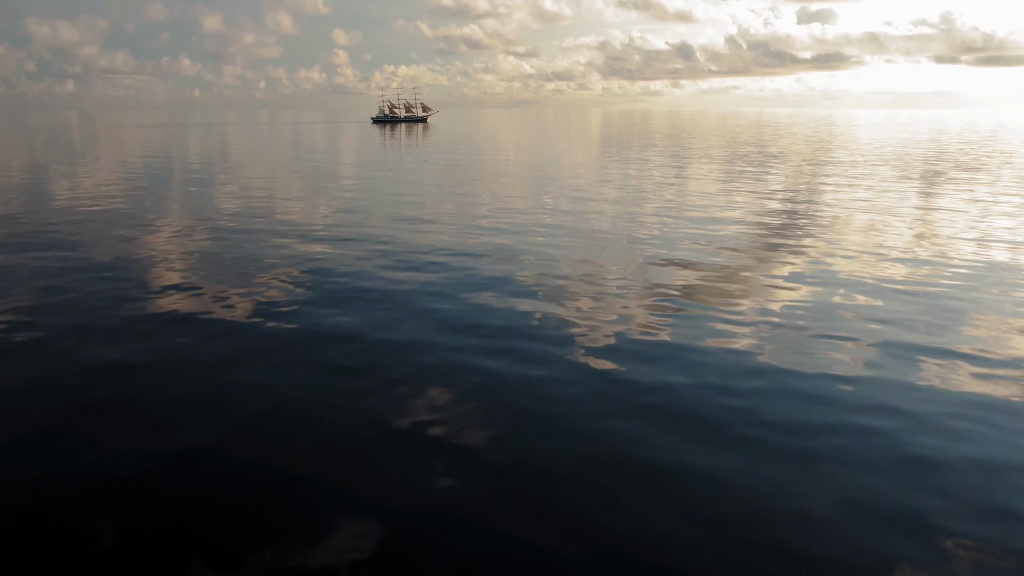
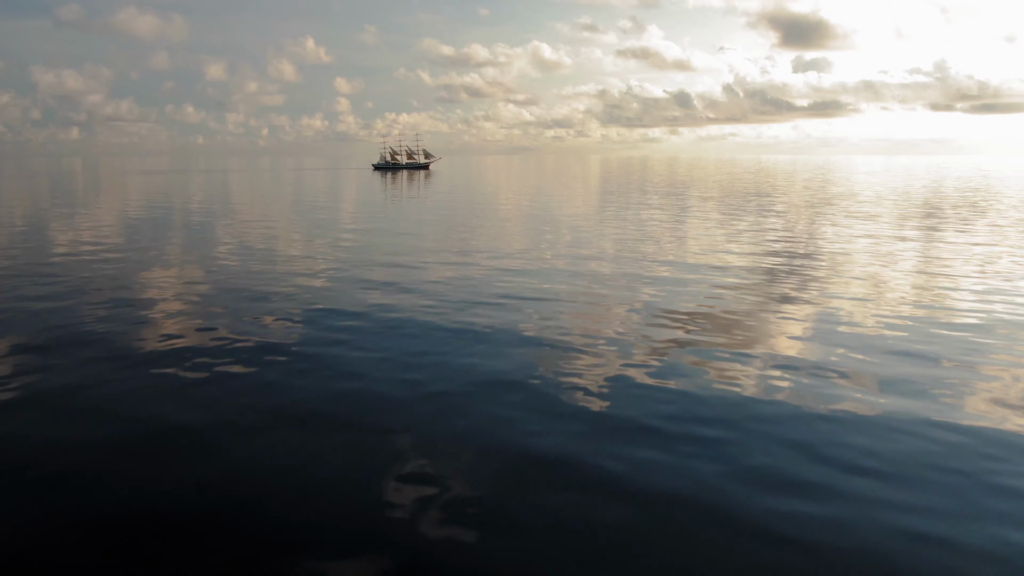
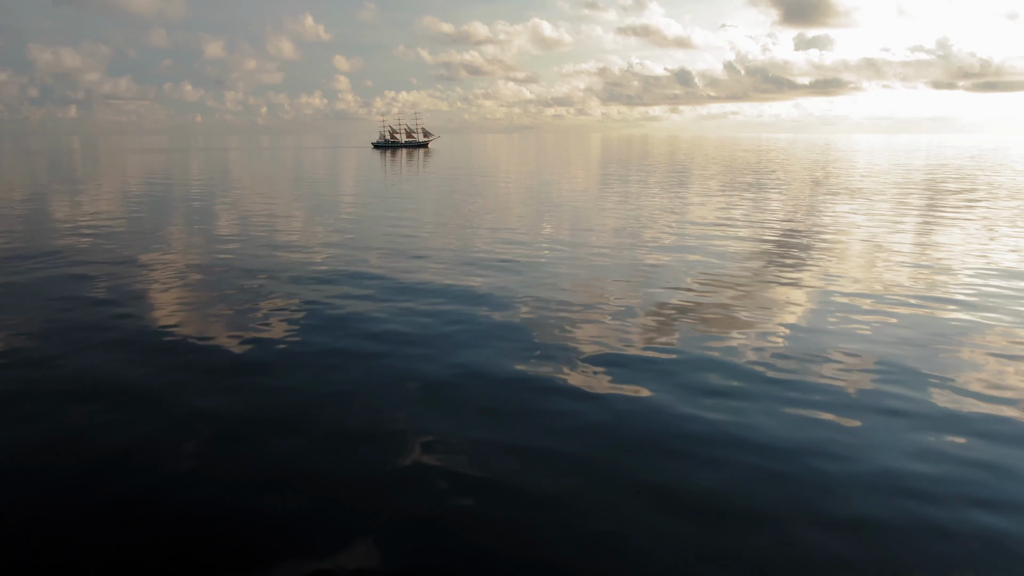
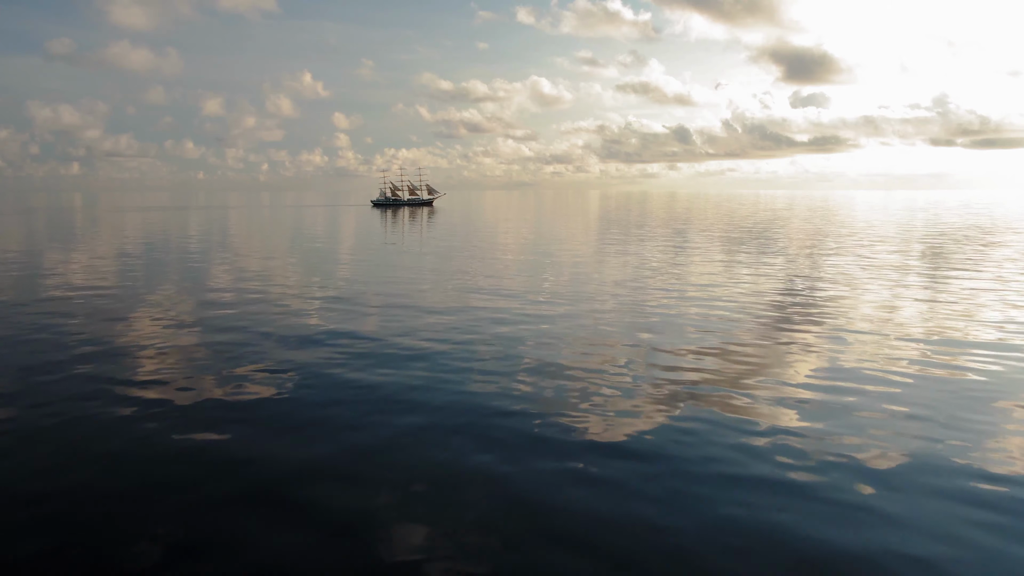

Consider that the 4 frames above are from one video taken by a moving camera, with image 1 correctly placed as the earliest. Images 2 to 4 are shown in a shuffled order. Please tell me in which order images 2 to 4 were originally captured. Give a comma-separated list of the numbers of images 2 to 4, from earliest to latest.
3, 2, 4
